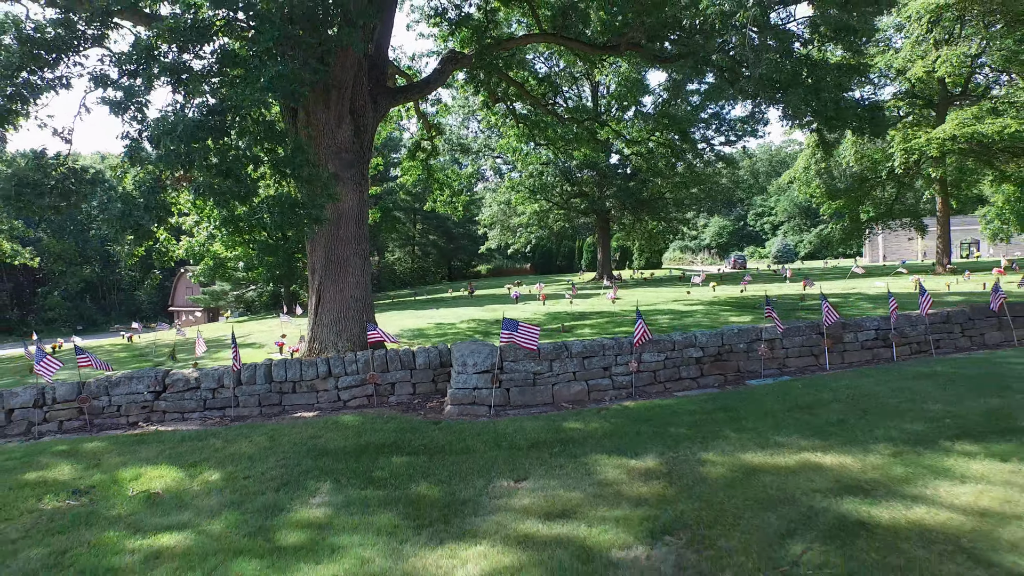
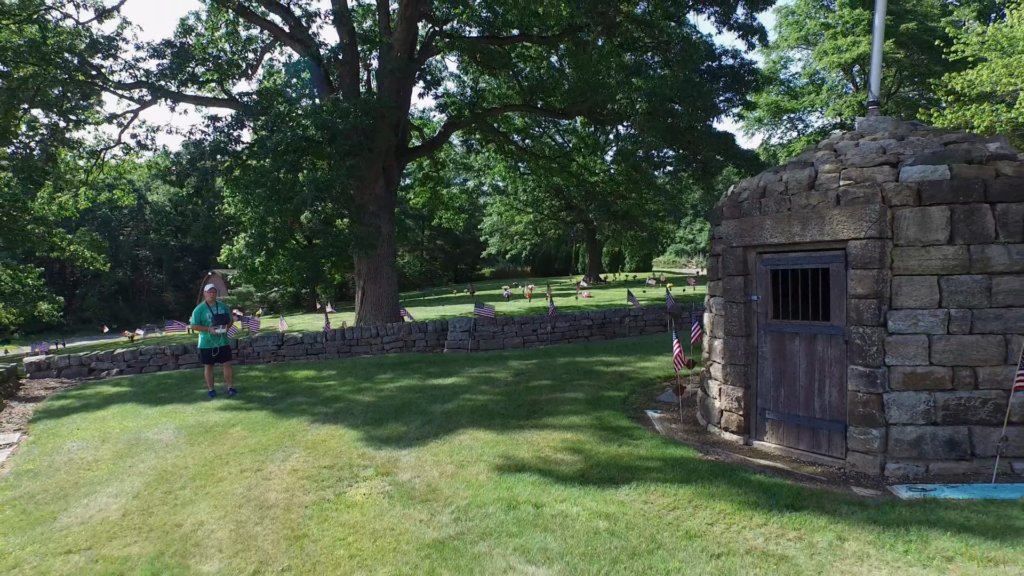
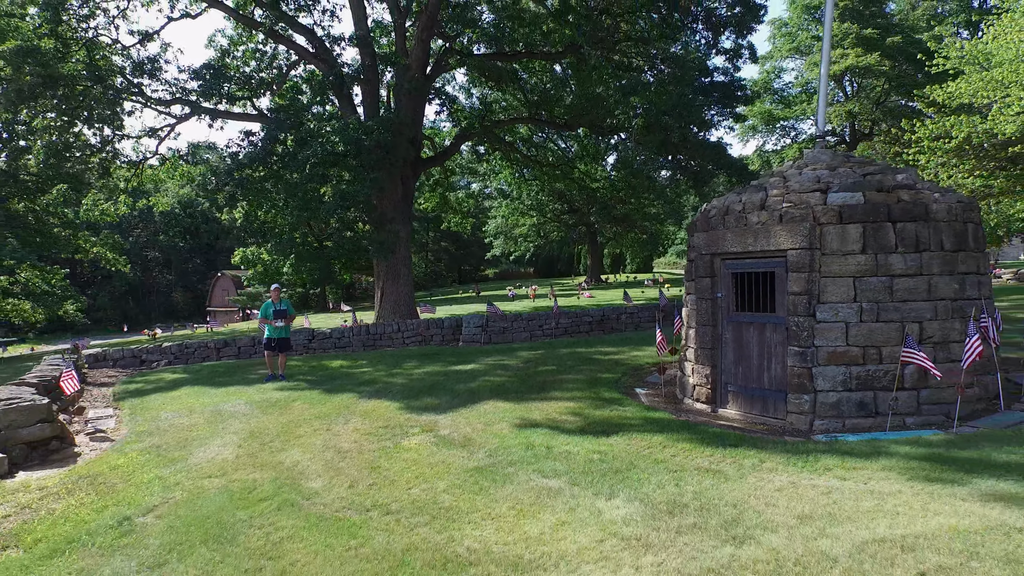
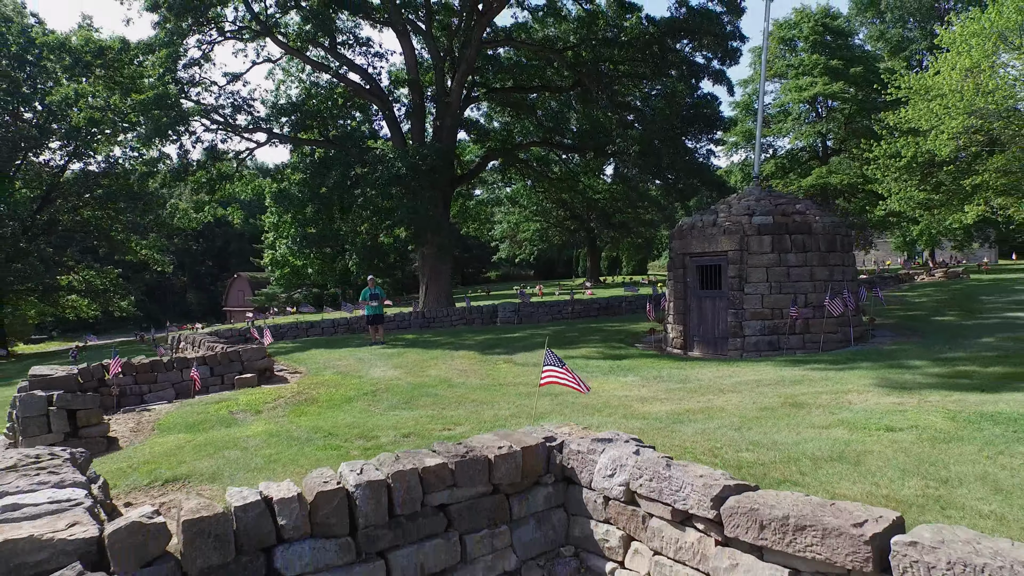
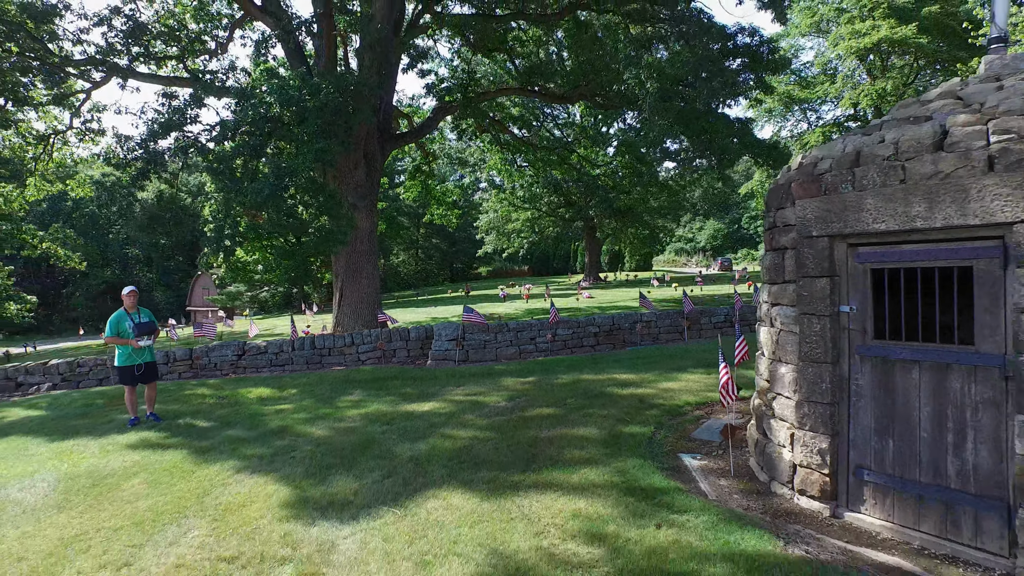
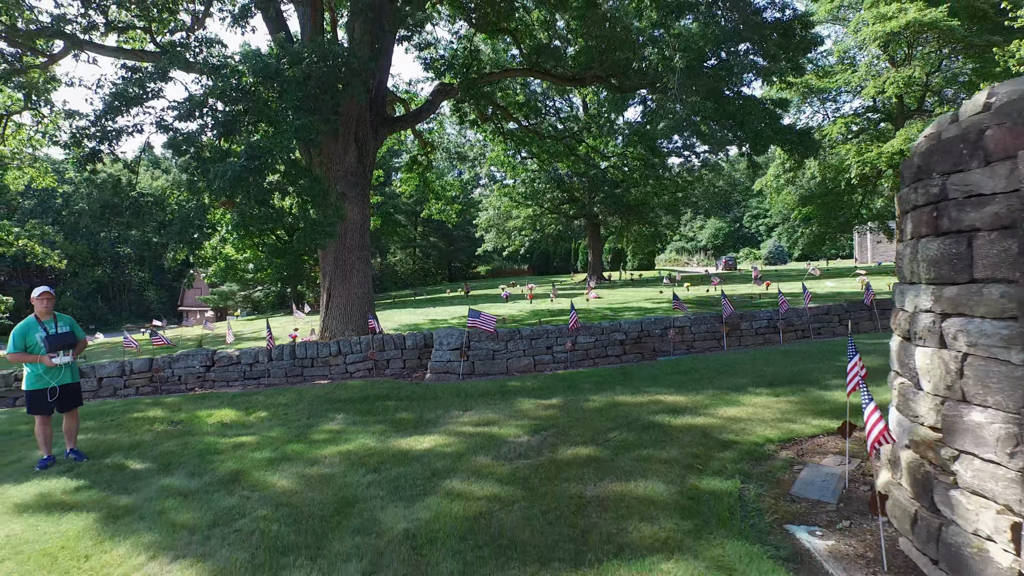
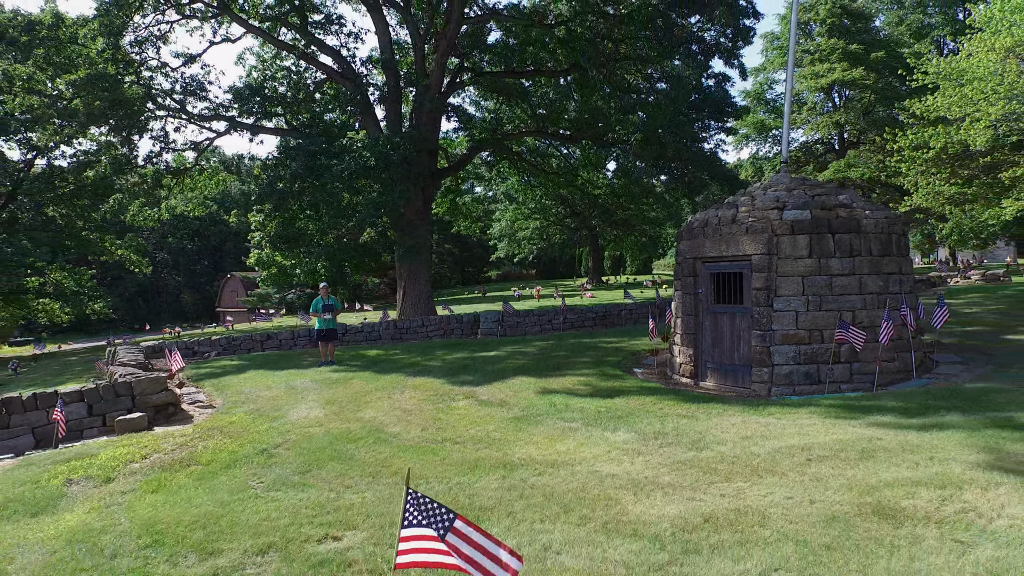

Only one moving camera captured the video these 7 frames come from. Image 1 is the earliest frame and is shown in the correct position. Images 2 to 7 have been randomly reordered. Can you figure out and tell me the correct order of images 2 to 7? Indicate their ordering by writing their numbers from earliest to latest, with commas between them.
6, 5, 2, 3, 7, 4
